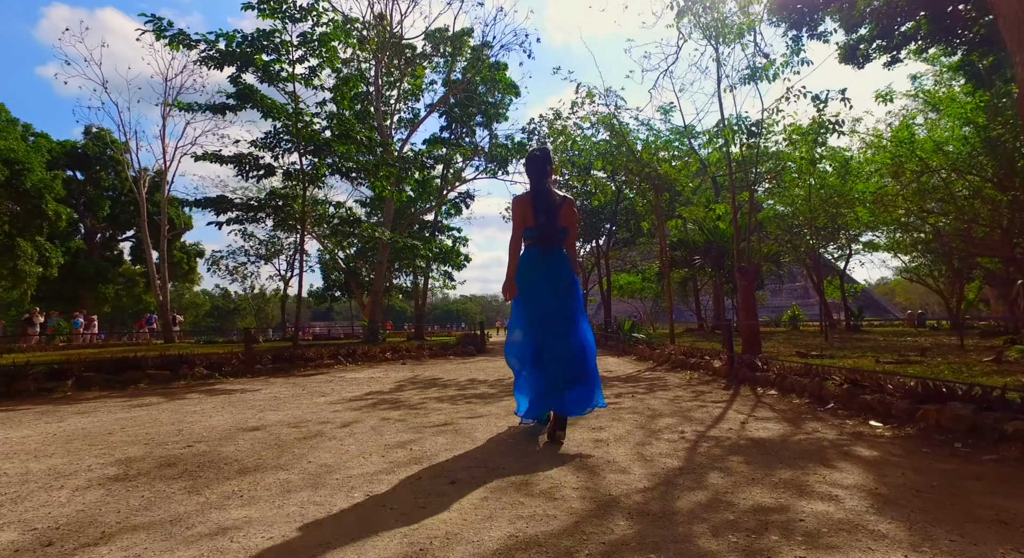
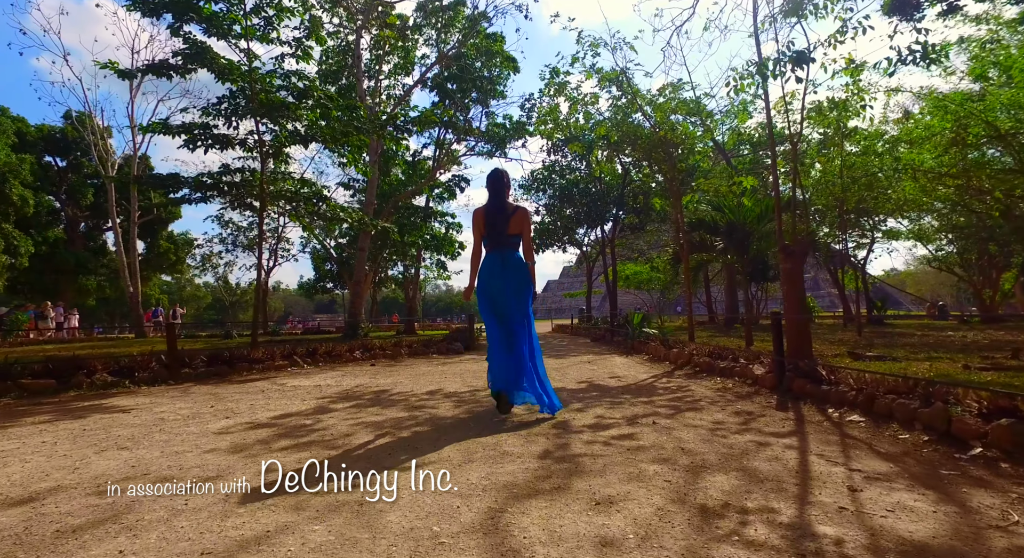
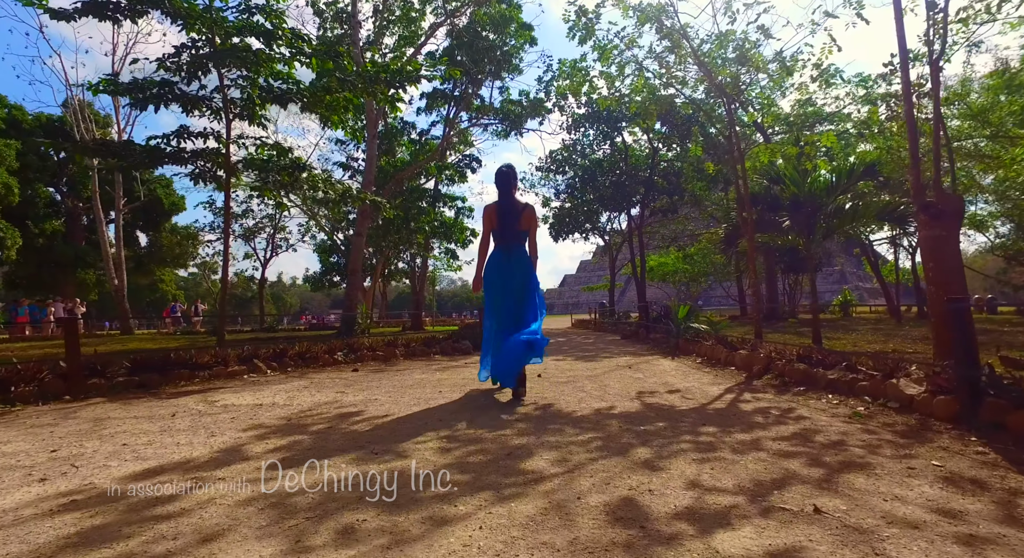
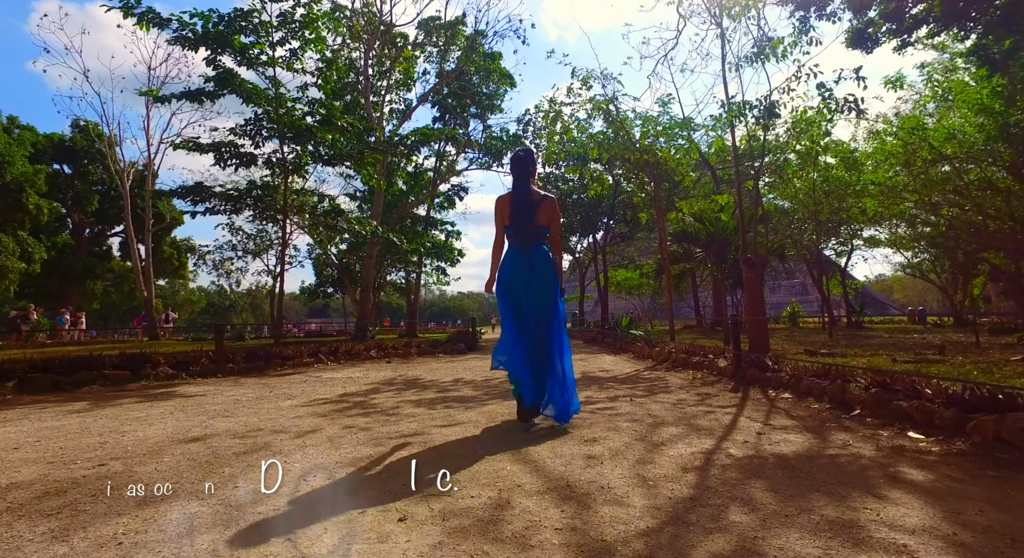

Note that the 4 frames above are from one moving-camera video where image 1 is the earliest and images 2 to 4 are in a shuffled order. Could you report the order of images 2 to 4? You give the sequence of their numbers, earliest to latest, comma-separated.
4, 2, 3
